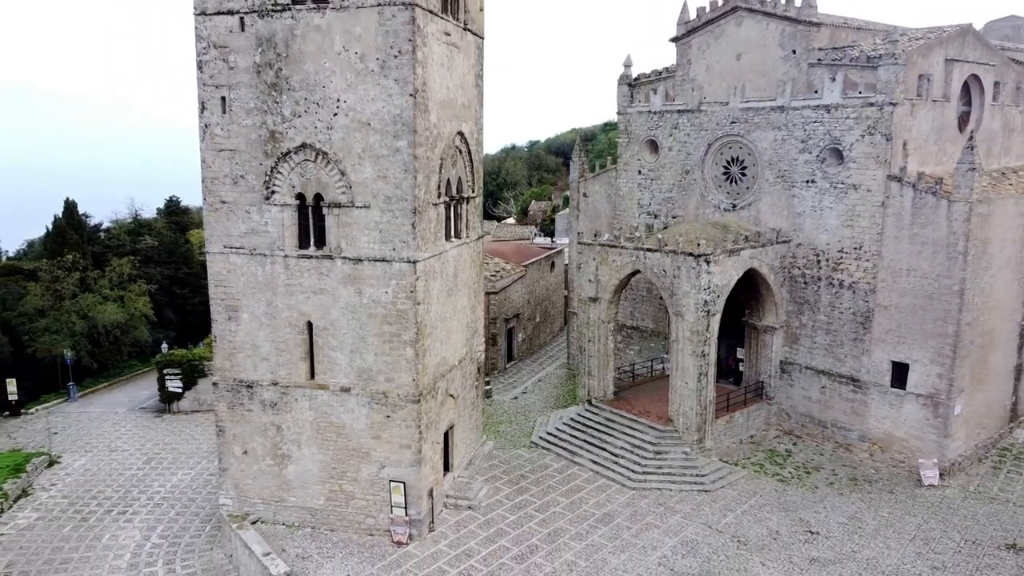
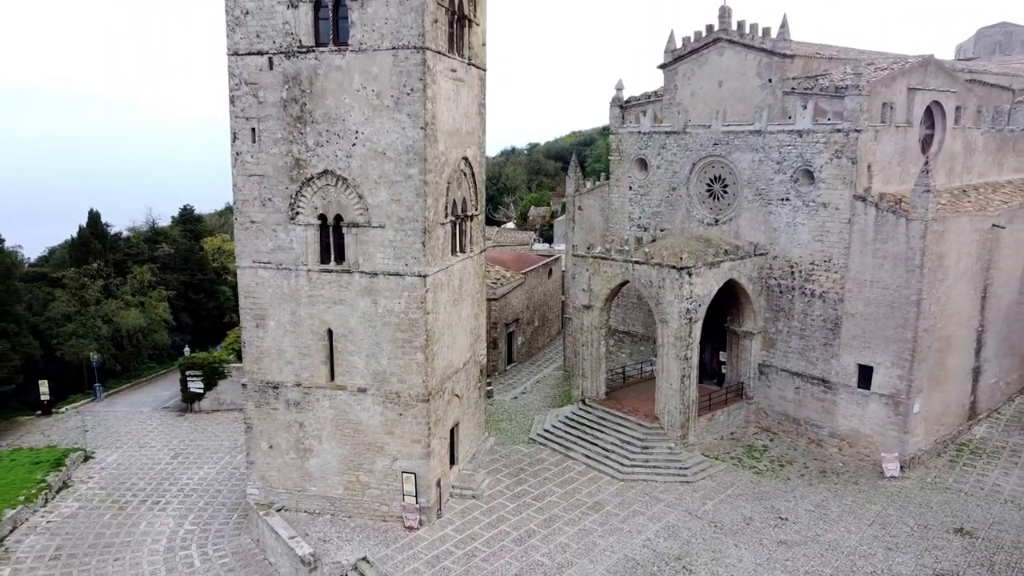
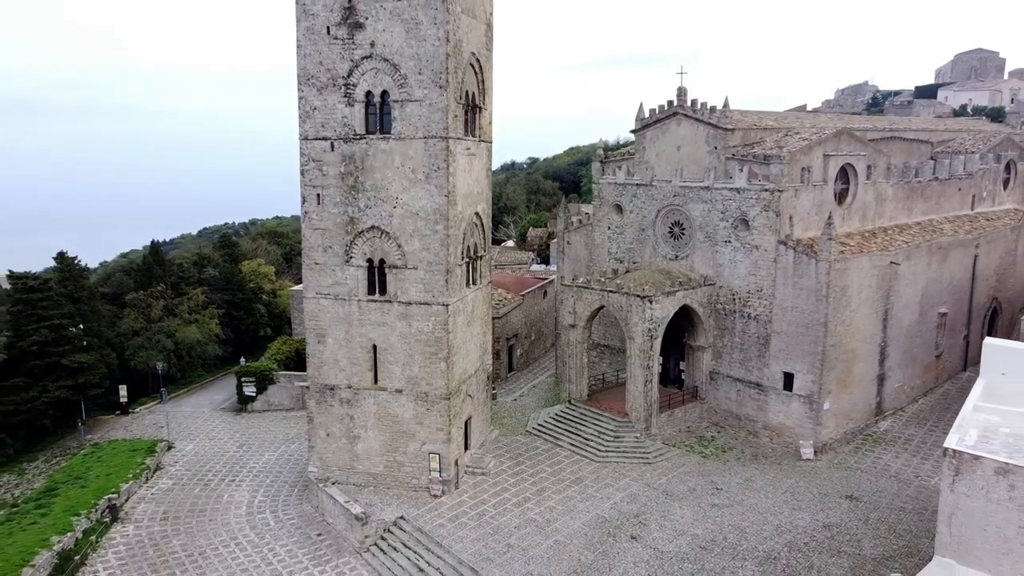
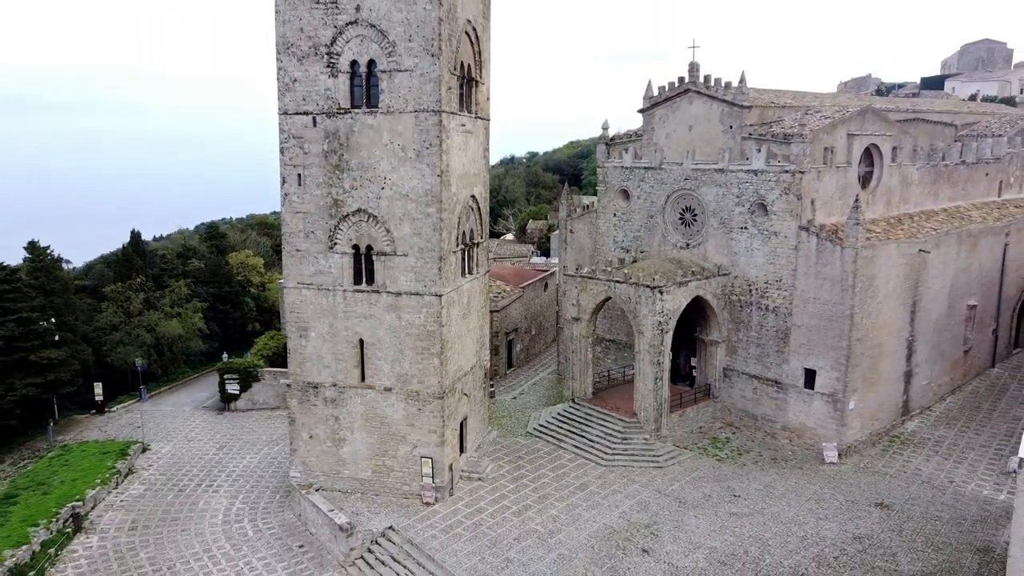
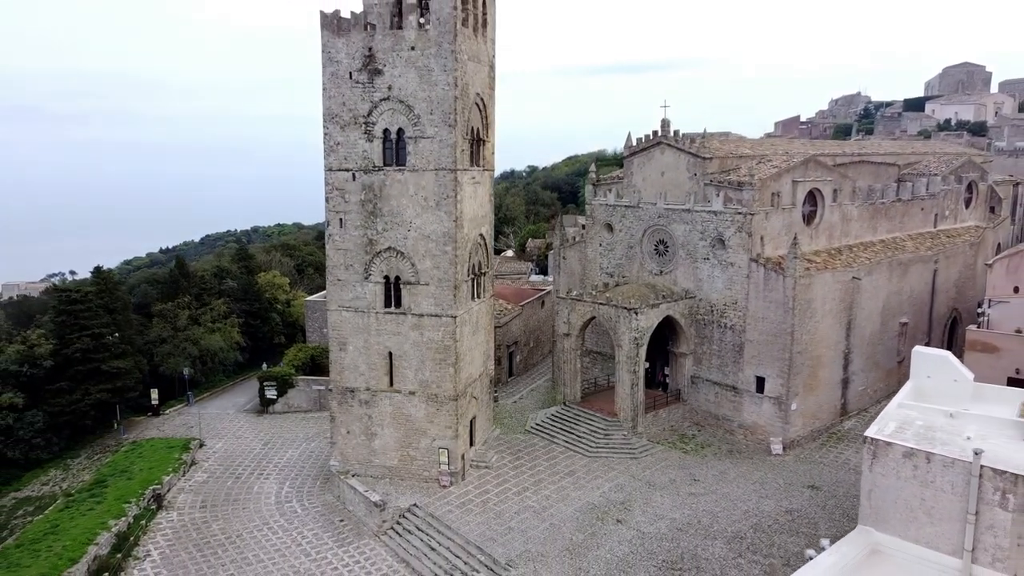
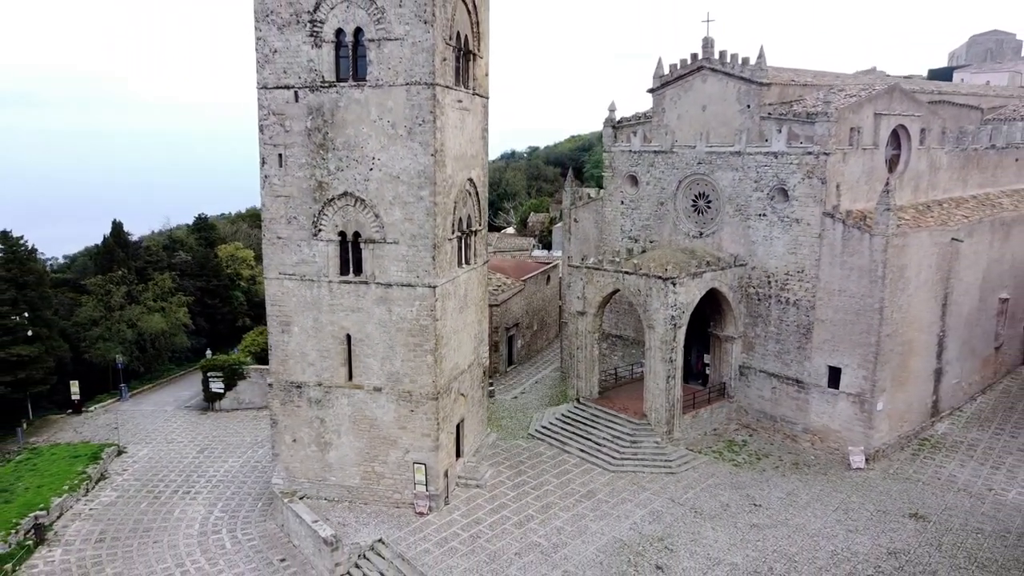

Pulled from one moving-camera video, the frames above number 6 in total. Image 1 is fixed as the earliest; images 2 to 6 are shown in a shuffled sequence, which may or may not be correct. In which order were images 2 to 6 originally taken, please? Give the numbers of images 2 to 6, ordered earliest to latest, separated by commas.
2, 6, 4, 3, 5
